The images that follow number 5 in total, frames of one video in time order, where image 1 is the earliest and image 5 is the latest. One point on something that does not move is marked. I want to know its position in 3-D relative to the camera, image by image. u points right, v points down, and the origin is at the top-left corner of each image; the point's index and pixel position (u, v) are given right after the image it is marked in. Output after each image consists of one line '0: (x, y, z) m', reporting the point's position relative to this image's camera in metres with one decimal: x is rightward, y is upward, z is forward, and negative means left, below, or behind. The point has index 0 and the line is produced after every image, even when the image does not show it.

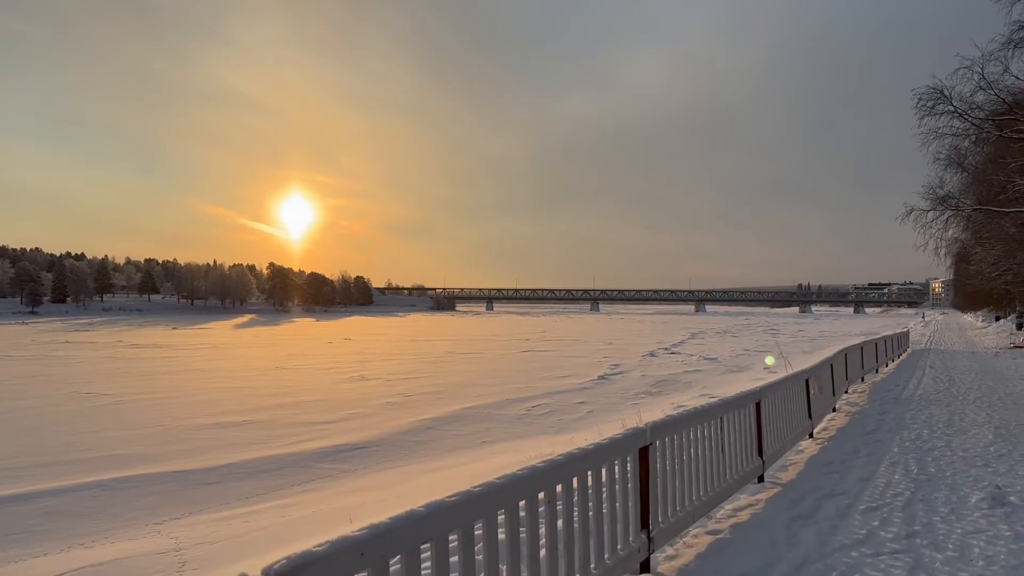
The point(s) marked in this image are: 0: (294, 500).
0: (-3.0, -3.0, +8.0) m
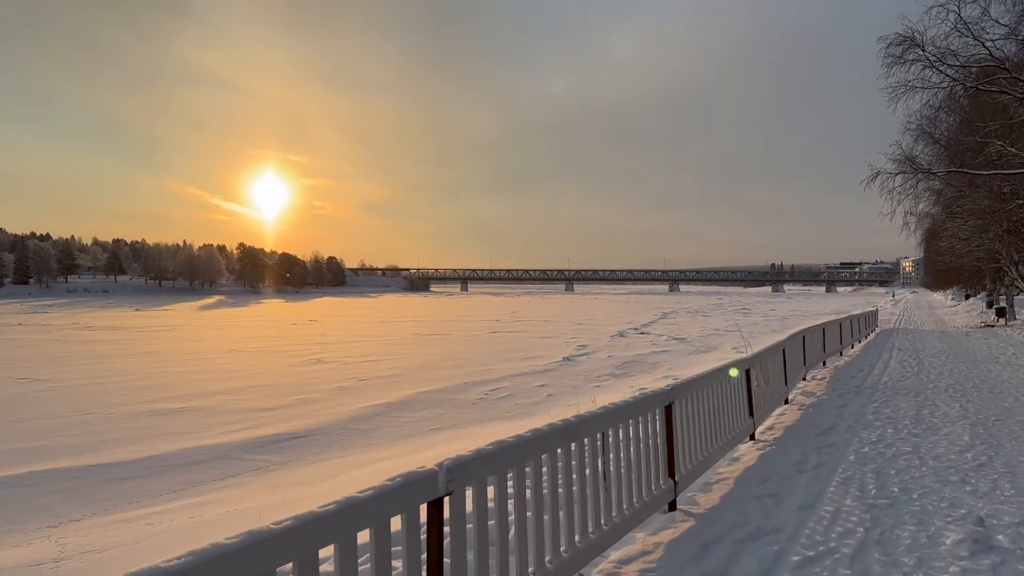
0: (-3.8, -2.7, +7.2) m
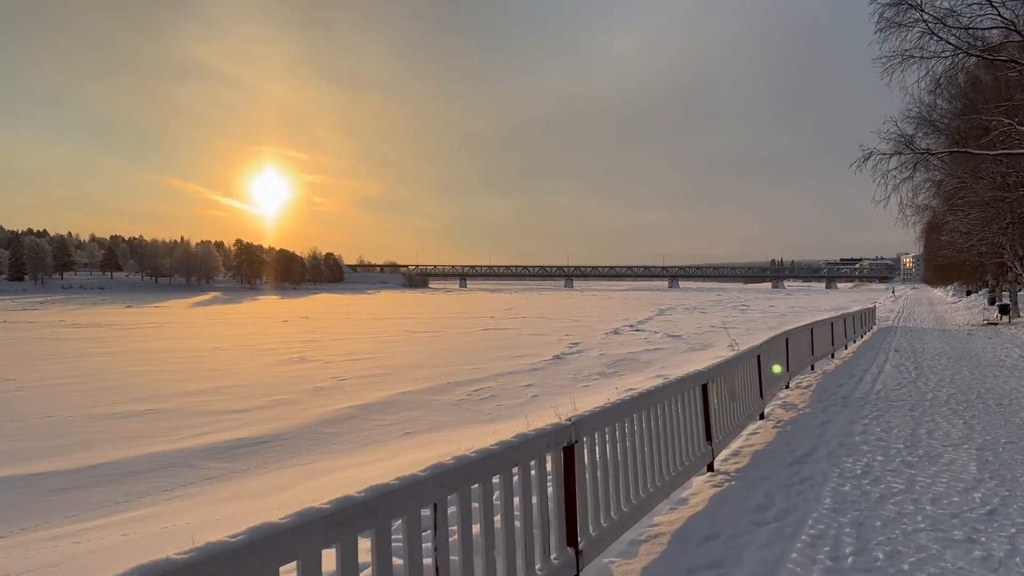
0: (-4.2, -2.7, +6.7) m
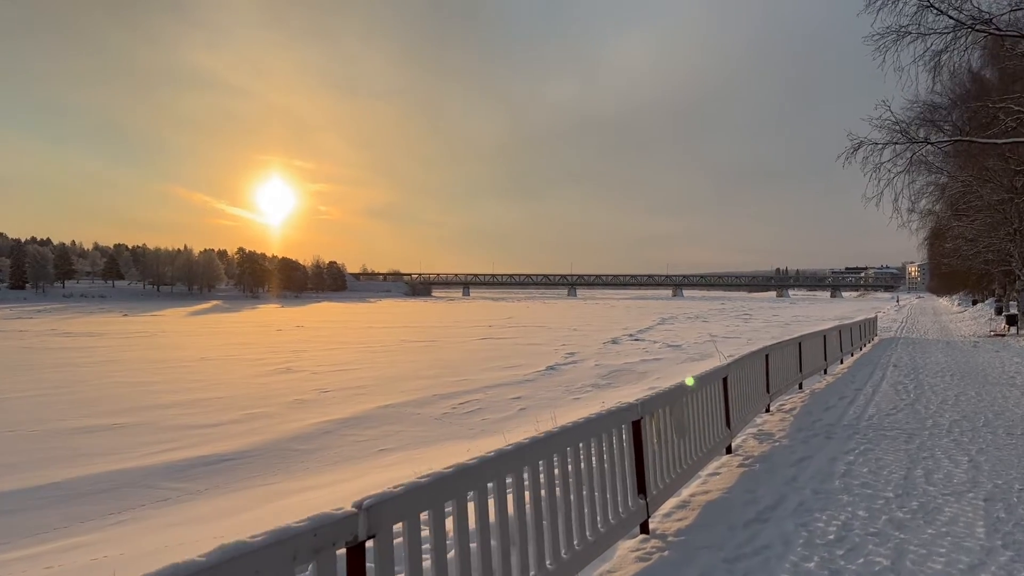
0: (-4.6, -2.8, +6.2) m
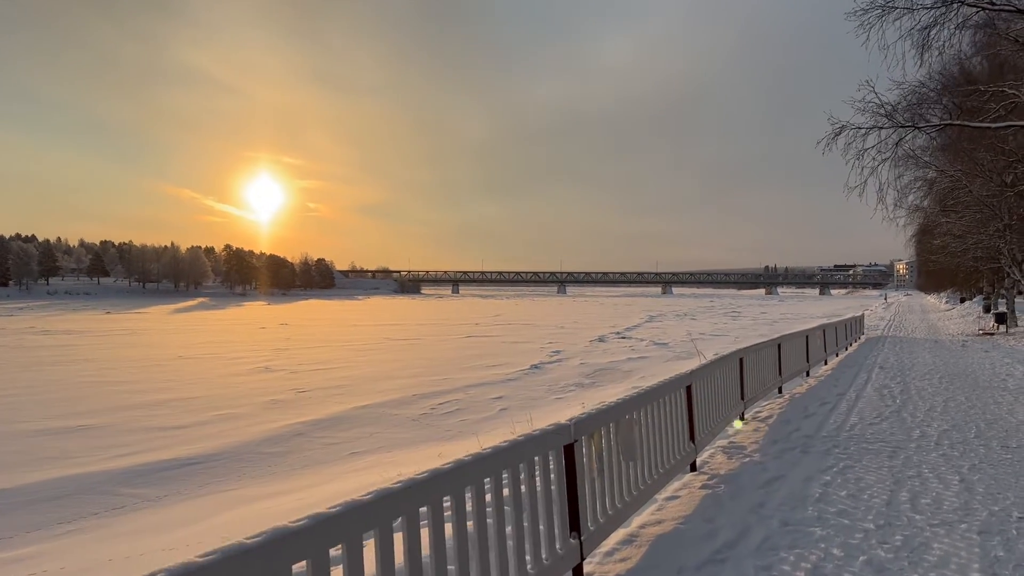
0: (-4.9, -2.7, +5.8) m
